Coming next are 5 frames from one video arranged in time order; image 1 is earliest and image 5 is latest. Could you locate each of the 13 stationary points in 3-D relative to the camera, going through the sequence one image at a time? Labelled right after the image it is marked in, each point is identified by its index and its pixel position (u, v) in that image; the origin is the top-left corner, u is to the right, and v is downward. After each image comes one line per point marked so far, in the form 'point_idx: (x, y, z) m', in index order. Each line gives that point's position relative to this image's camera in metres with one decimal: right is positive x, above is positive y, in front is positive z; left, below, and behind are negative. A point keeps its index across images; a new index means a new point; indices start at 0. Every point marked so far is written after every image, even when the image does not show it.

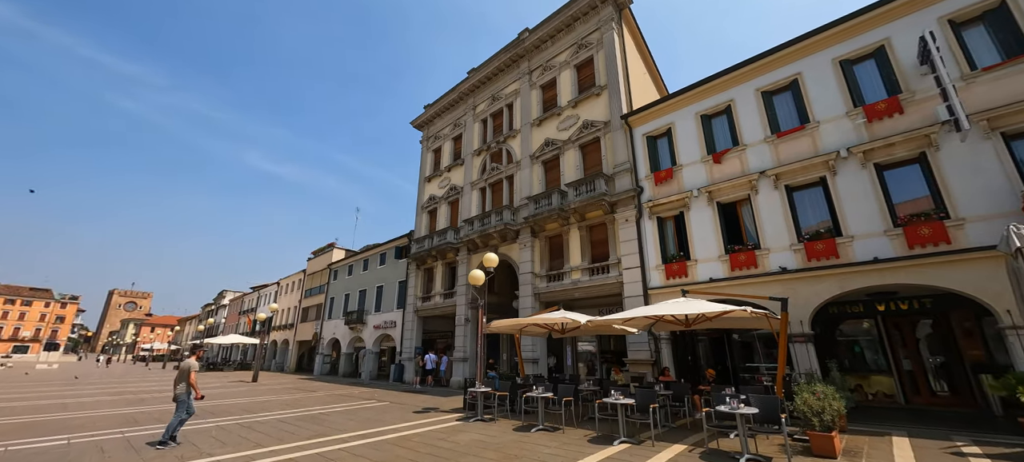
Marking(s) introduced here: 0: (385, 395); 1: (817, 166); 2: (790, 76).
0: (-4.9, -6.4, +15.4) m
1: (+8.6, +1.9, +11.3) m
2: (+8.6, +4.8, +12.3) m
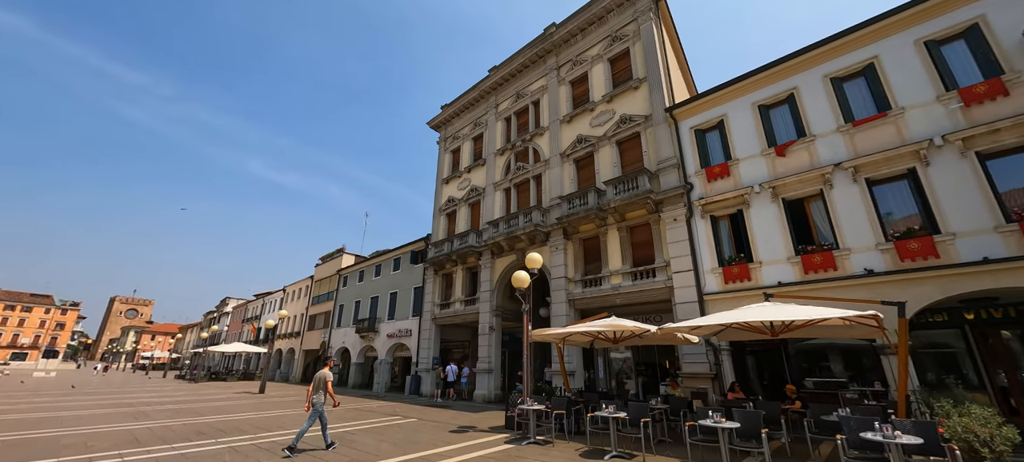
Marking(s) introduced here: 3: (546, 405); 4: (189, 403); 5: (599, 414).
0: (-3.6, -6.4, +14.1) m
1: (+9.9, +1.9, +10.1) m
2: (+9.9, +4.8, +11.2) m
3: (+0.8, -4.0, +9.1) m
4: (-13.9, -7.4, +17.1) m
5: (+1.8, -3.6, +7.8) m
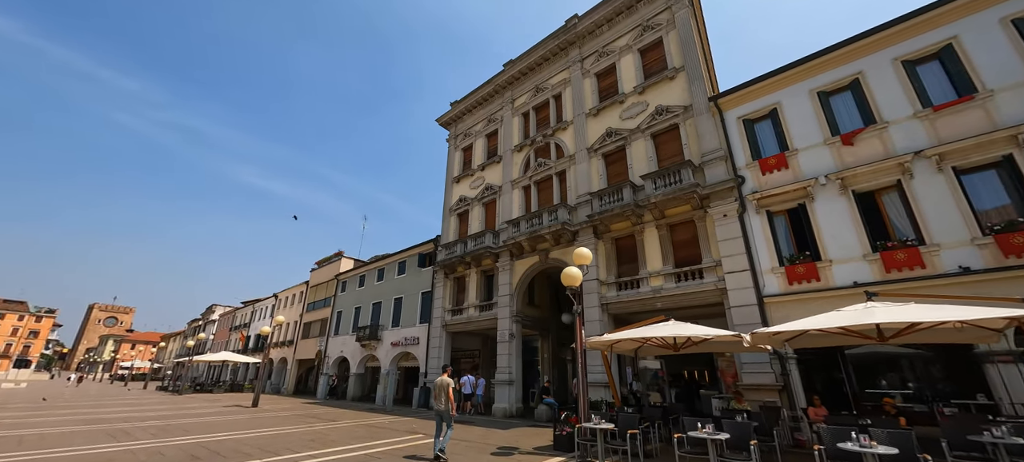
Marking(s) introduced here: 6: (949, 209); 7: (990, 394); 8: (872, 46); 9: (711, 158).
0: (-2.6, -6.2, +12.6) m
1: (+11.1, +2.0, +9.1) m
2: (+11.1, +4.9, +10.3) m
3: (+2.0, -3.8, +7.8) m
4: (-12.9, -7.2, +15.3) m
5: (+3.0, -3.3, +6.5) m
6: (+10.3, +0.5, +9.4) m
7: (+10.1, -3.5, +8.5) m
8: (+10.2, +5.2, +11.3) m
9: (+6.6, +2.4, +13.2) m
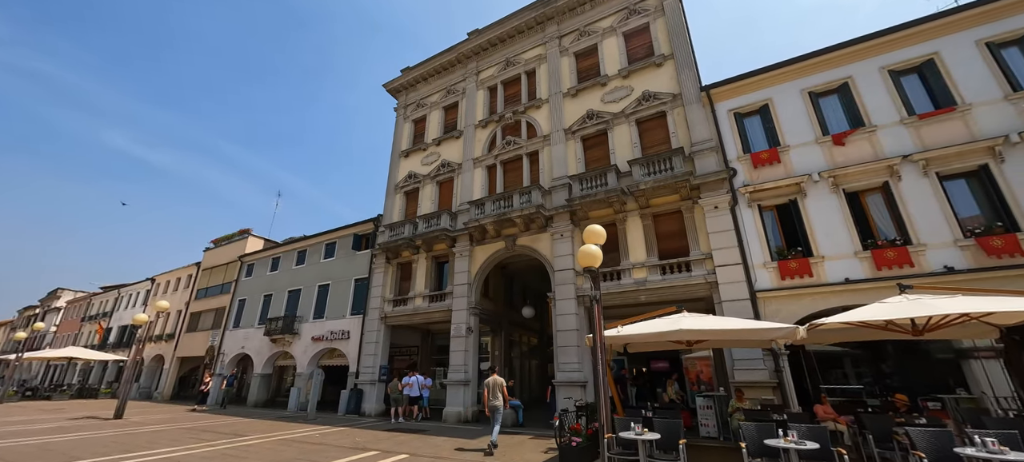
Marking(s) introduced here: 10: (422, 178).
0: (-3.3, -5.4, +10.2) m
1: (+11.3, +1.9, +9.7) m
2: (+11.3, +4.8, +10.9) m
3: (+2.3, -3.2, +6.5) m
4: (-14.1, -5.6, +10.8) m
5: (+3.6, -2.9, +5.4) m
6: (+10.3, +0.5, +9.8) m
7: (+10.1, -3.5, +8.8) m
8: (+10.2, +5.2, +11.6) m
9: (+6.1, +2.6, +12.7) m
10: (-4.3, +2.5, +19.1) m
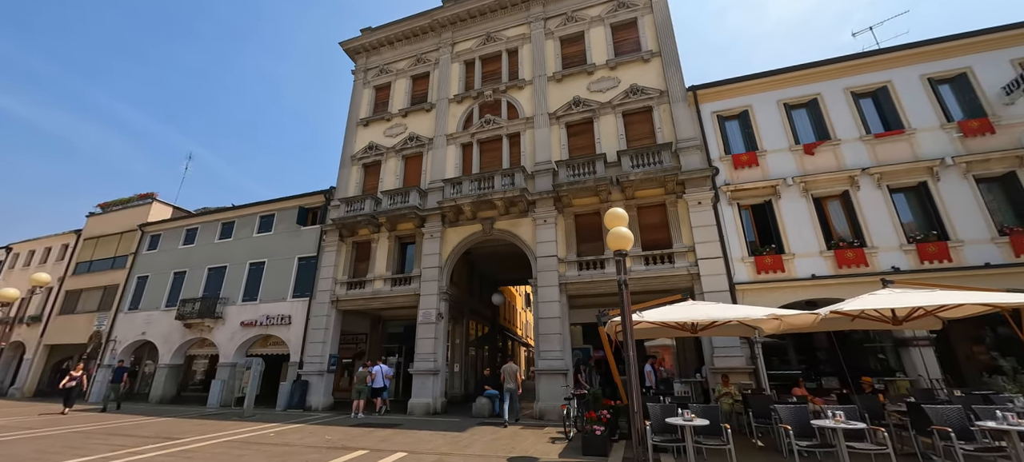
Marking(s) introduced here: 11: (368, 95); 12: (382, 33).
0: (-3.4, -4.7, +9.1) m
1: (+11.5, +1.7, +11.3) m
2: (+11.4, +4.6, +12.4) m
3: (+2.9, -3.0, +6.5) m
4: (-14.0, -4.3, +7.6) m
5: (+4.4, -2.8, +5.7) m
6: (+10.4, +0.3, +11.2) m
7: (+10.1, -3.7, +10.3) m
8: (+10.2, +5.1, +12.9) m
9: (+5.8, +2.8, +13.2) m
10: (-5.5, +3.5, +17.4) m
11: (-7.0, +6.5, +19.1) m
12: (-6.3, +9.5, +19.2) m
